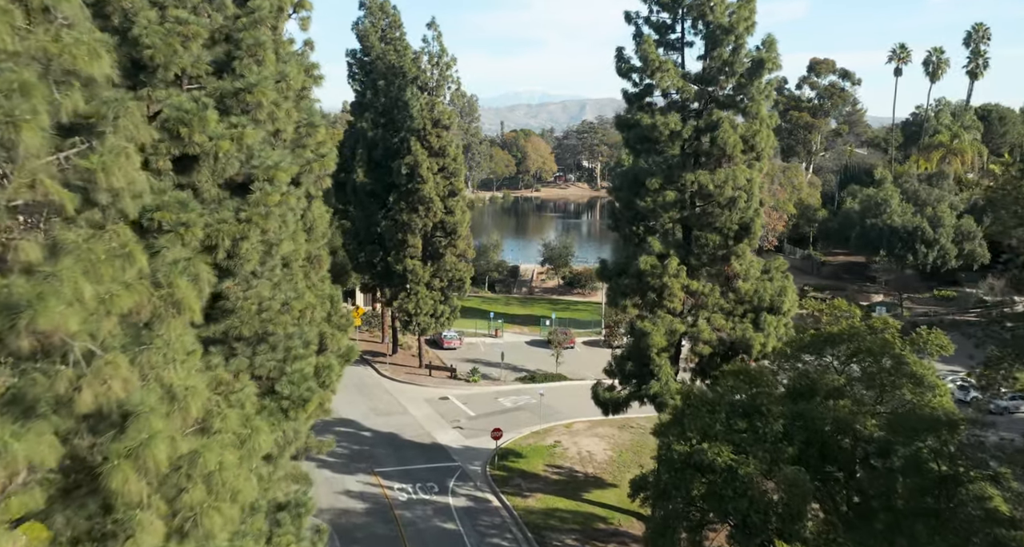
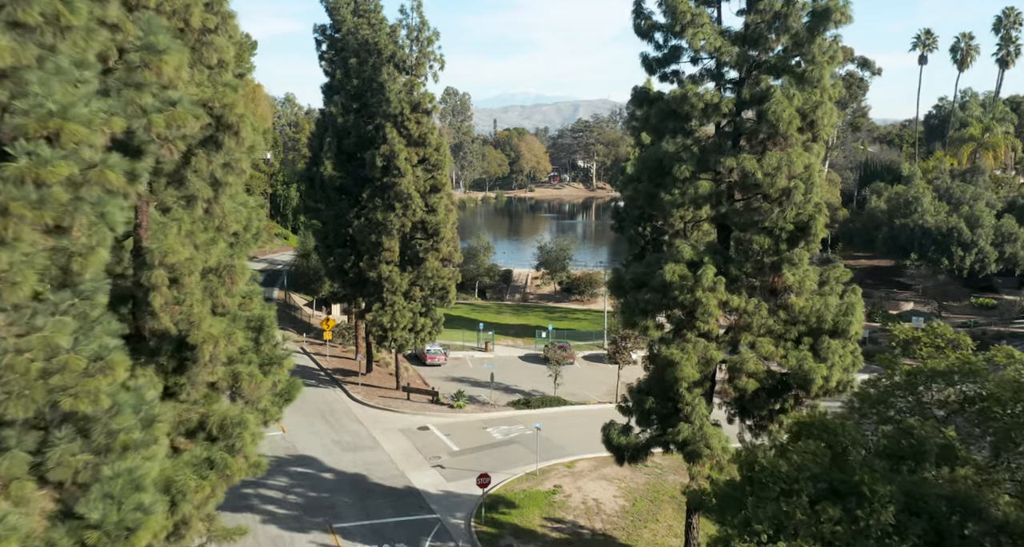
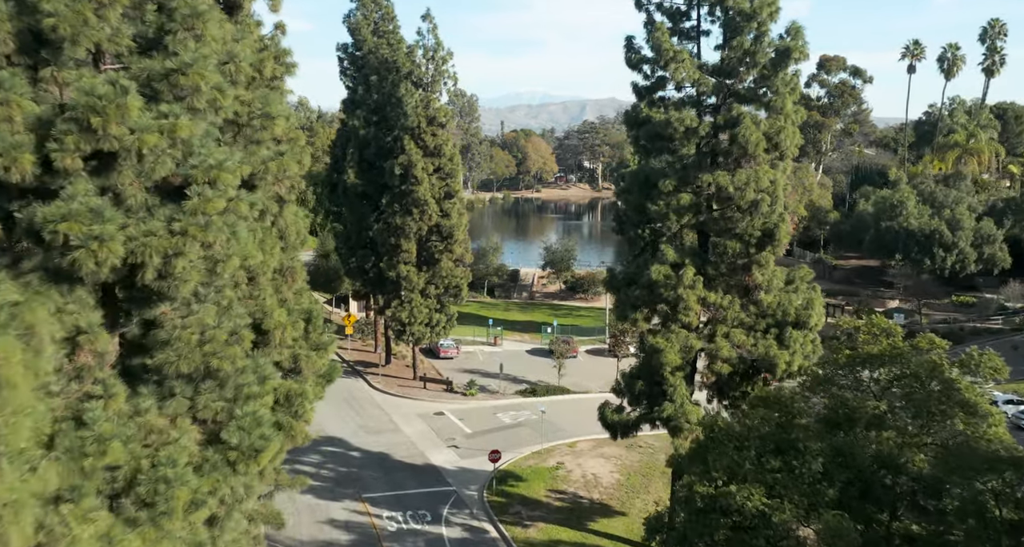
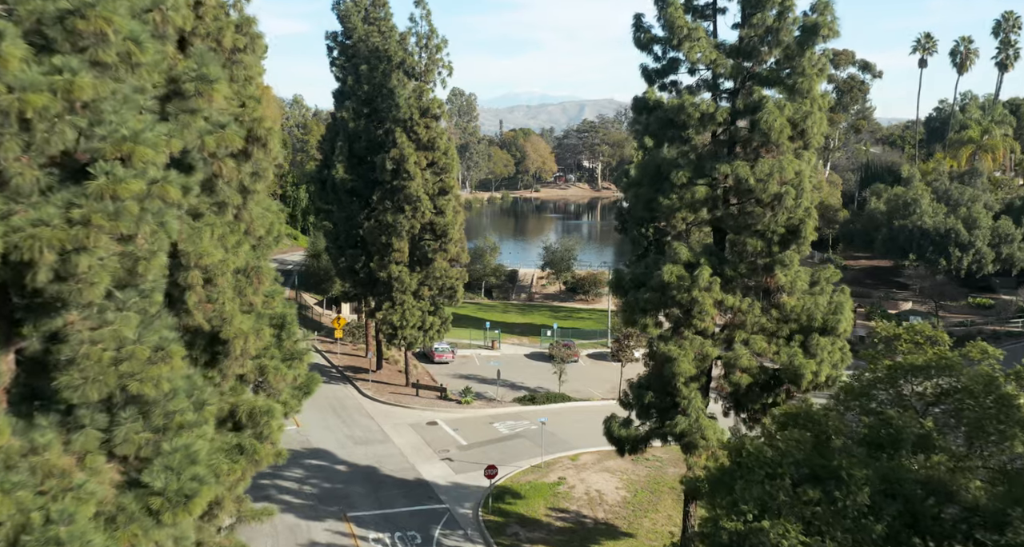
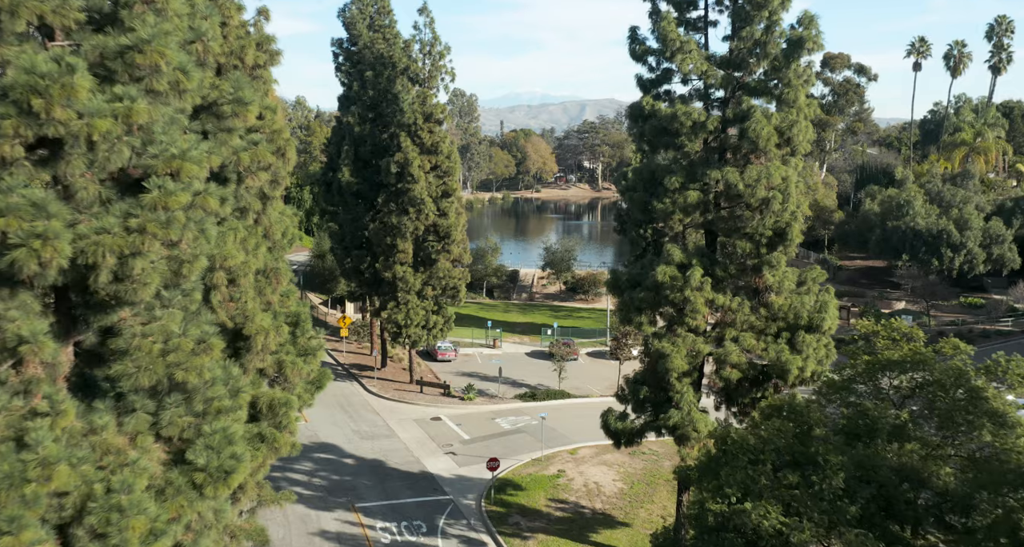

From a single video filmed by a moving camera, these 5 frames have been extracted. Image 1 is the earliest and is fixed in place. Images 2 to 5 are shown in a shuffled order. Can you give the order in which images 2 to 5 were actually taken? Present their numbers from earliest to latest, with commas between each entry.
3, 5, 4, 2
